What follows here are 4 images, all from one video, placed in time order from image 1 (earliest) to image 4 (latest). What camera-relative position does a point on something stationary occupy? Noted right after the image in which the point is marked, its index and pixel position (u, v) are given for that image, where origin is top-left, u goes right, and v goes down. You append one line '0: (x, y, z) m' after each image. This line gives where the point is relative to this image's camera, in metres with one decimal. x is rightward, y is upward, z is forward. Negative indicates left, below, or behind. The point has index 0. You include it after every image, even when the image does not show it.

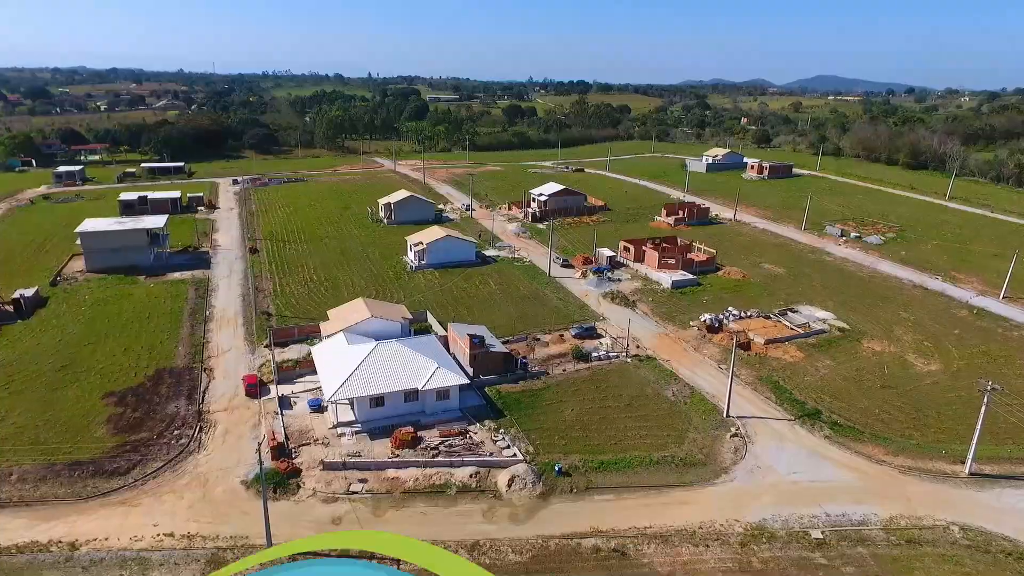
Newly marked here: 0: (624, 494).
0: (+2.5, -4.5, +14.0) m
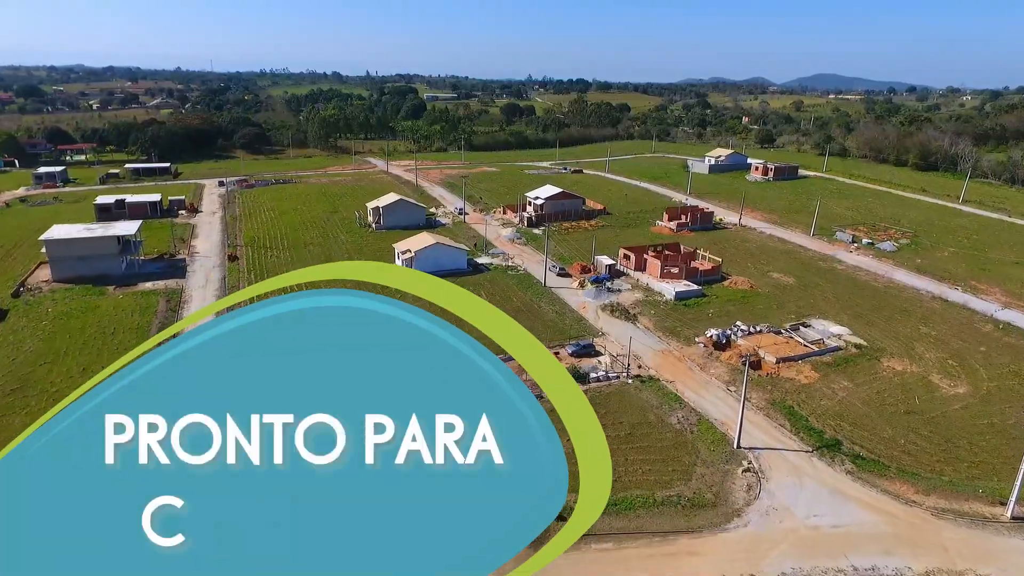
0: (+2.2, -5.0, +12.4) m
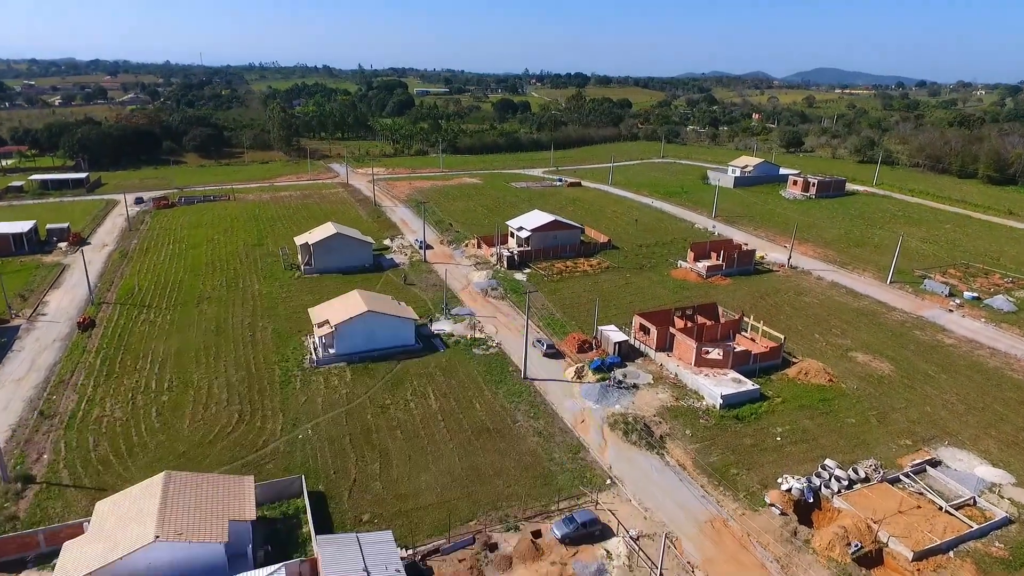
0: (+1.3, -7.5, +4.4) m
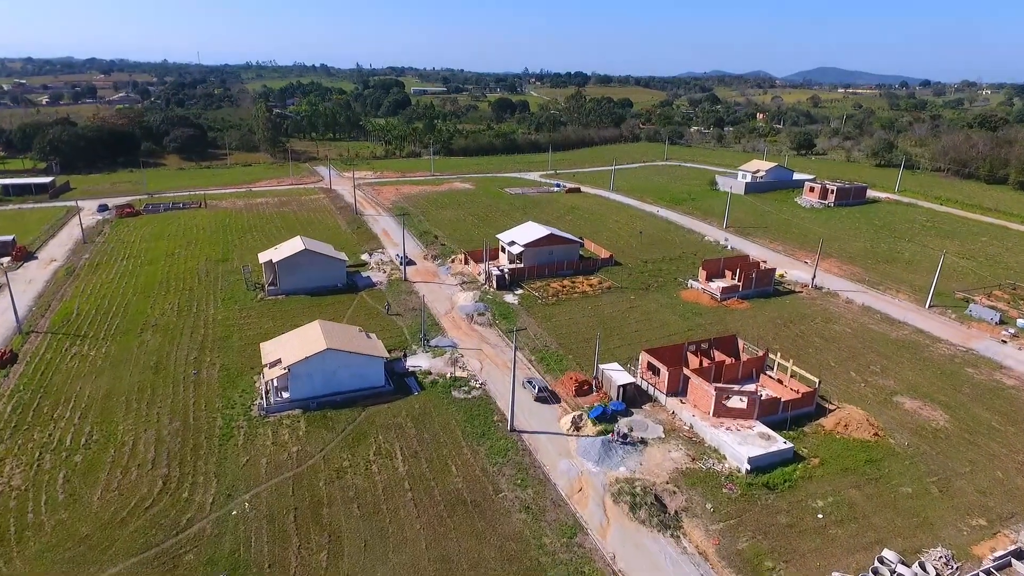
0: (+1.0, -8.3, +1.8) m
